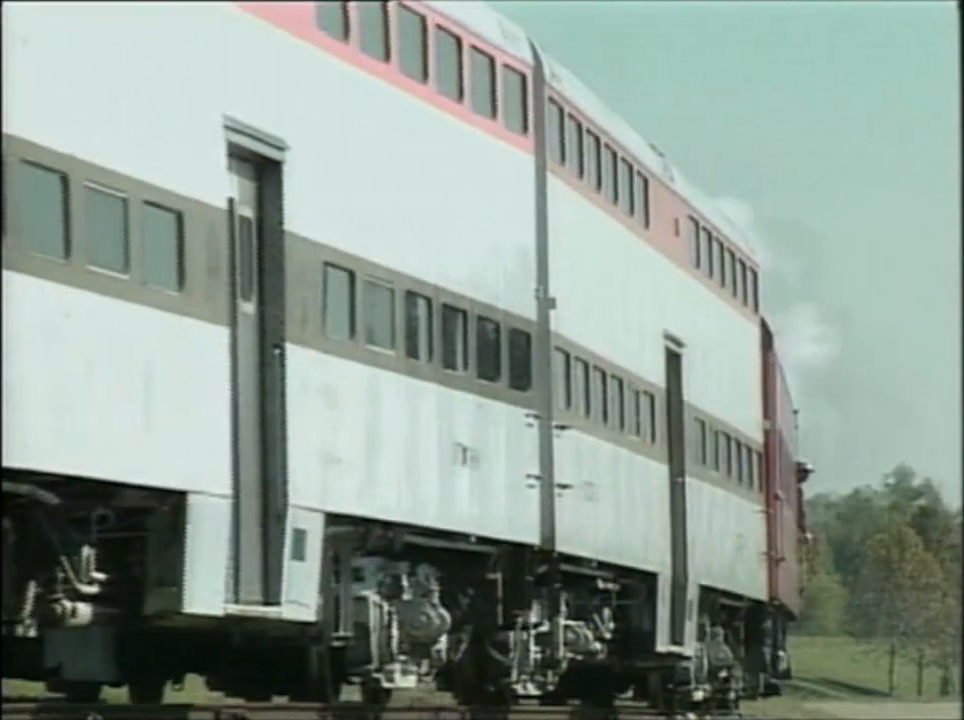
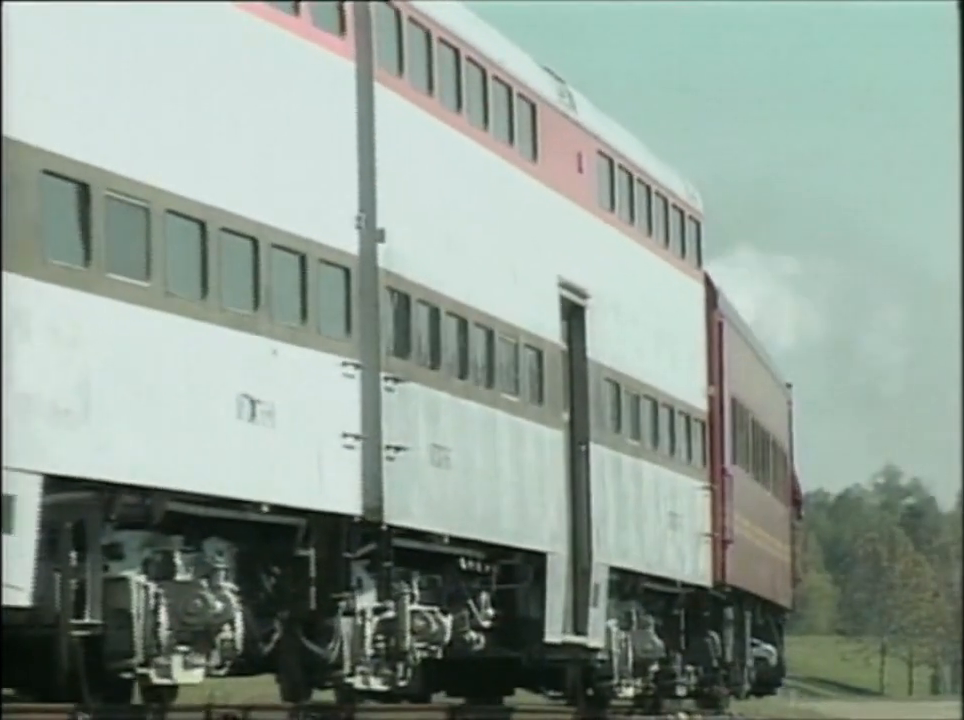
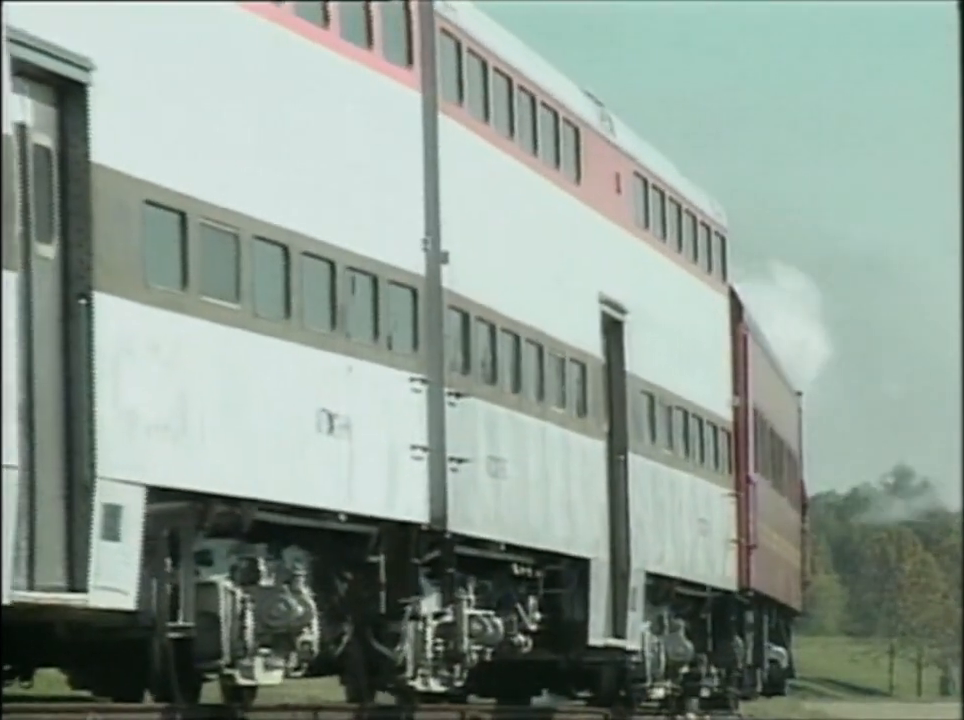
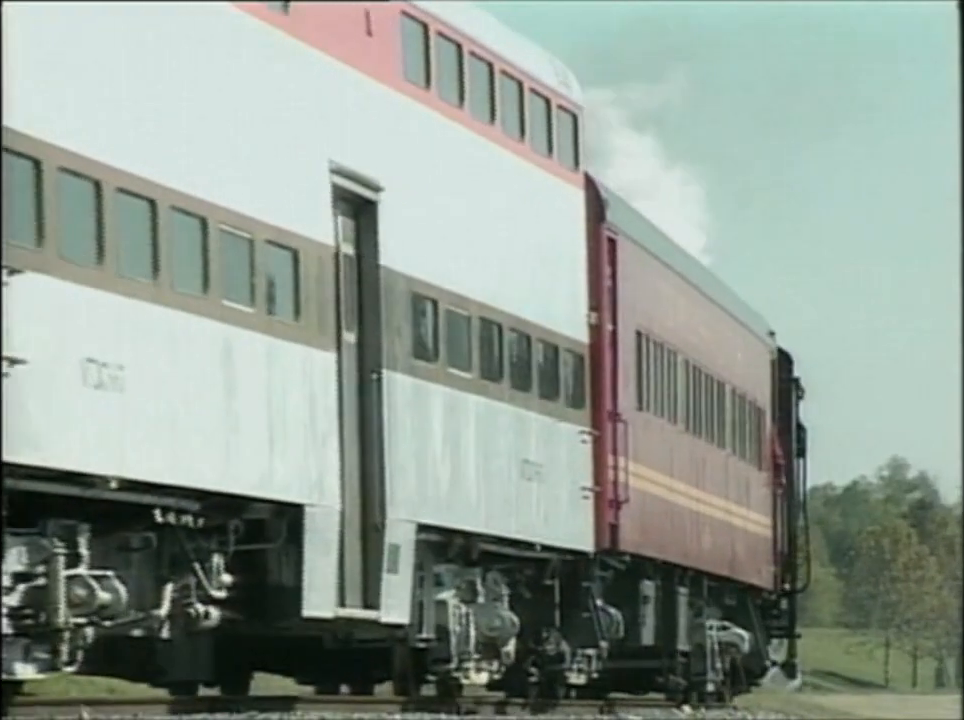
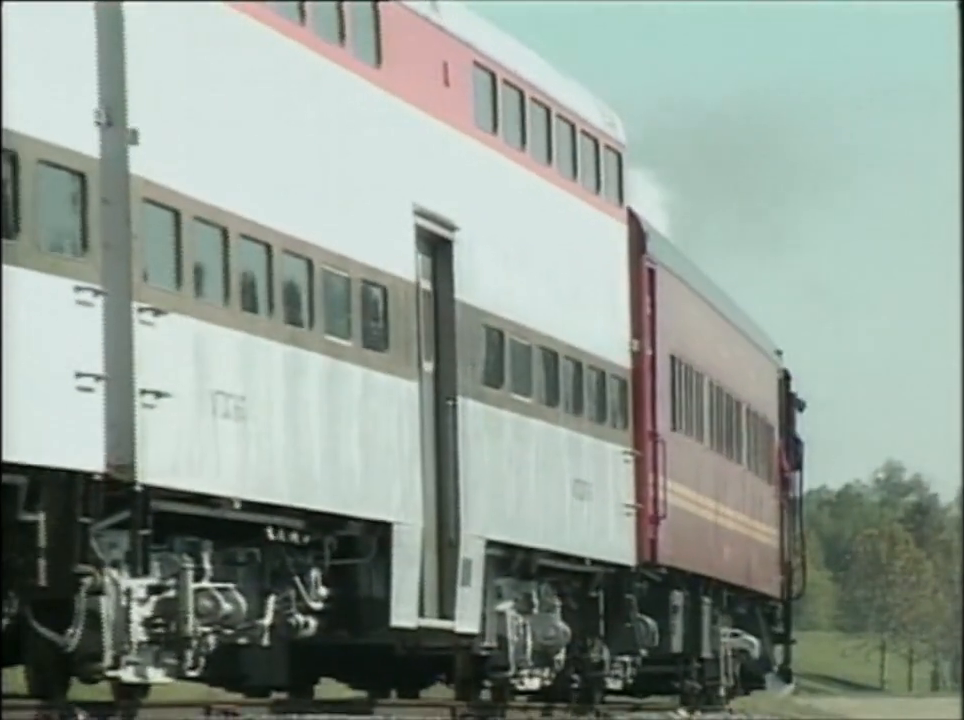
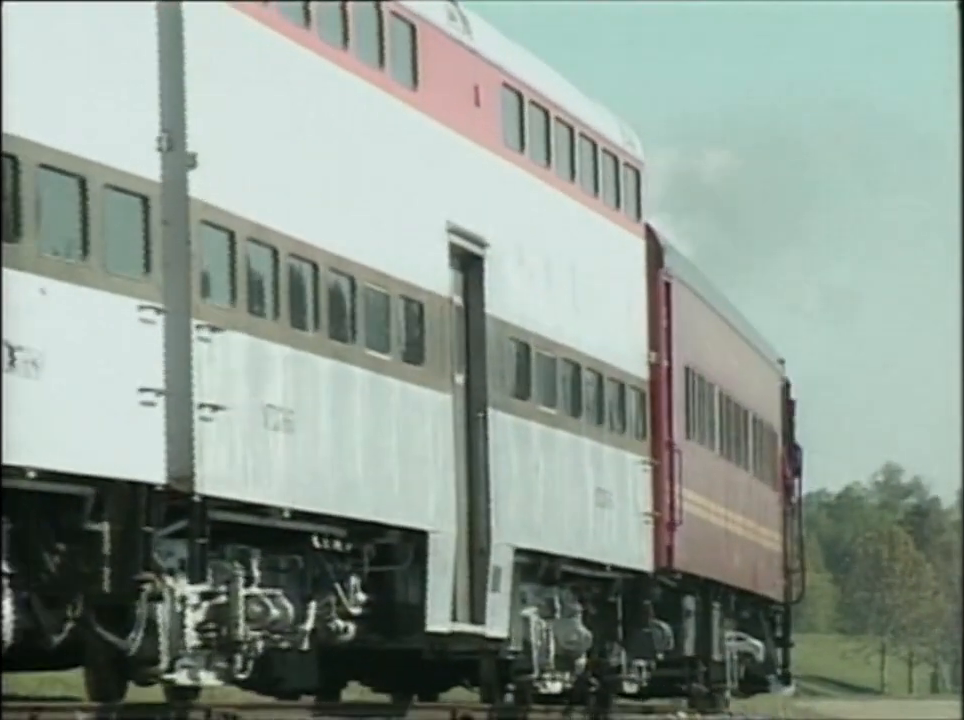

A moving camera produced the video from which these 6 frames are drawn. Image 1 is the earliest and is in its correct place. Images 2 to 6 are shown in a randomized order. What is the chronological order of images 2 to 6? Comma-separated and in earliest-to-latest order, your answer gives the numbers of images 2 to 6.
3, 2, 6, 5, 4
